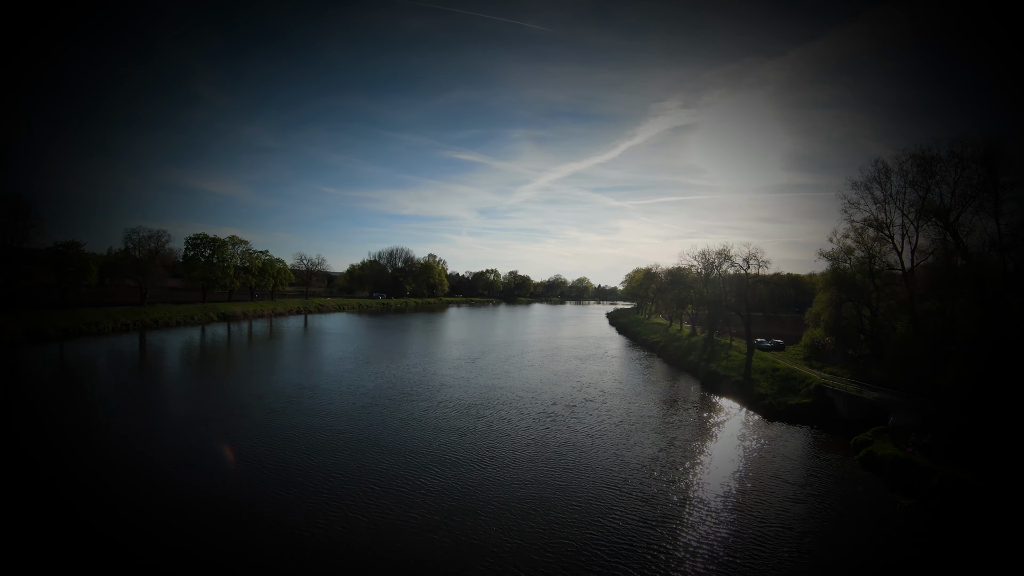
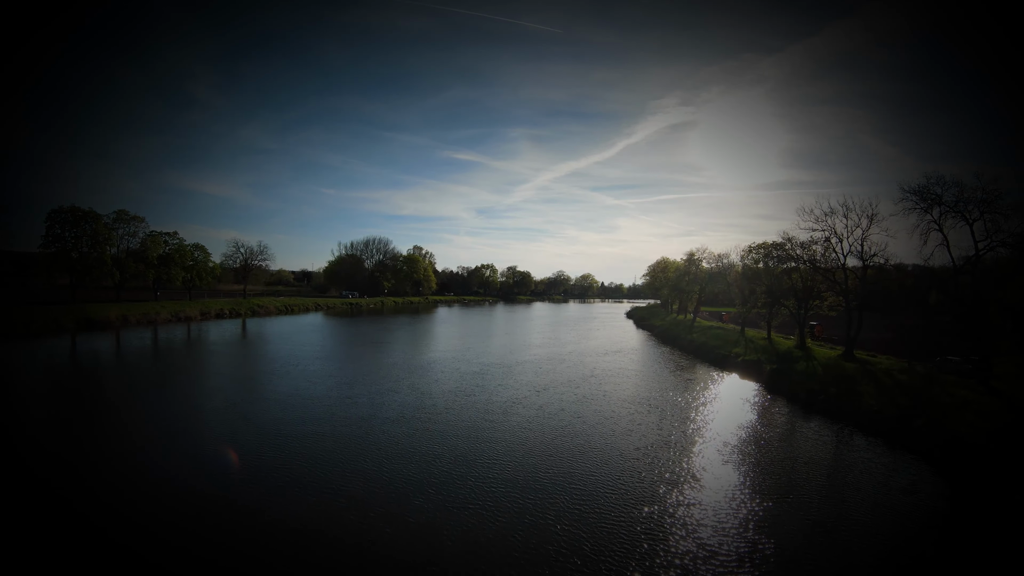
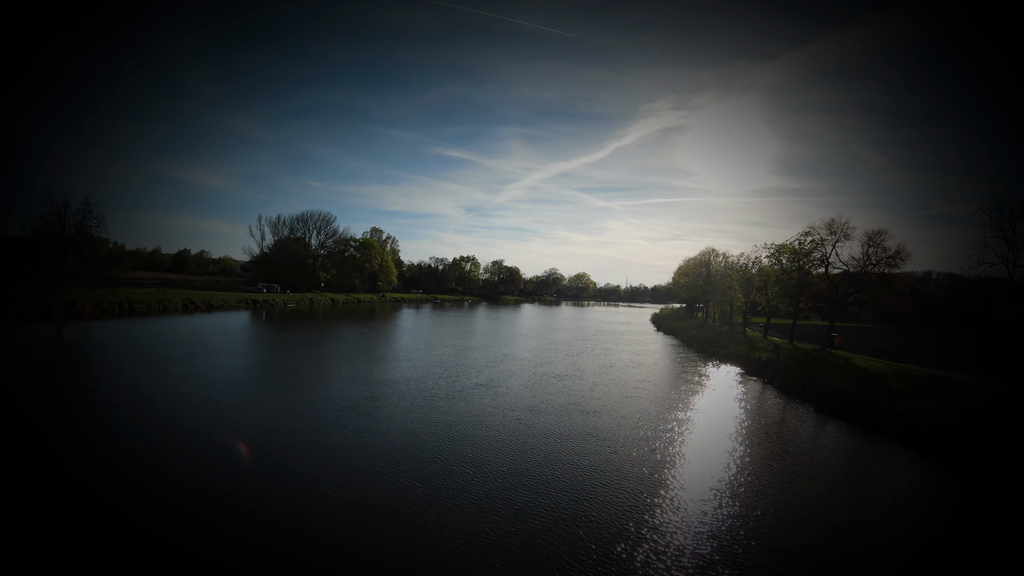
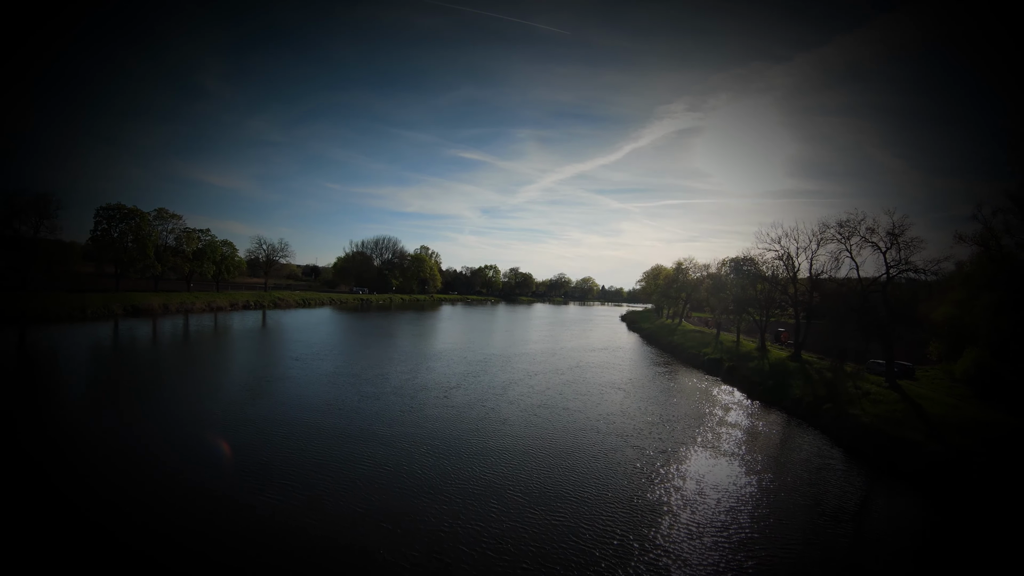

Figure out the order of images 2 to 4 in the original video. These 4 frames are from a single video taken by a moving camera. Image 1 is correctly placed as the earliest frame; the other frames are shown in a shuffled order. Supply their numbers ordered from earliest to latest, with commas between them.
4, 2, 3
